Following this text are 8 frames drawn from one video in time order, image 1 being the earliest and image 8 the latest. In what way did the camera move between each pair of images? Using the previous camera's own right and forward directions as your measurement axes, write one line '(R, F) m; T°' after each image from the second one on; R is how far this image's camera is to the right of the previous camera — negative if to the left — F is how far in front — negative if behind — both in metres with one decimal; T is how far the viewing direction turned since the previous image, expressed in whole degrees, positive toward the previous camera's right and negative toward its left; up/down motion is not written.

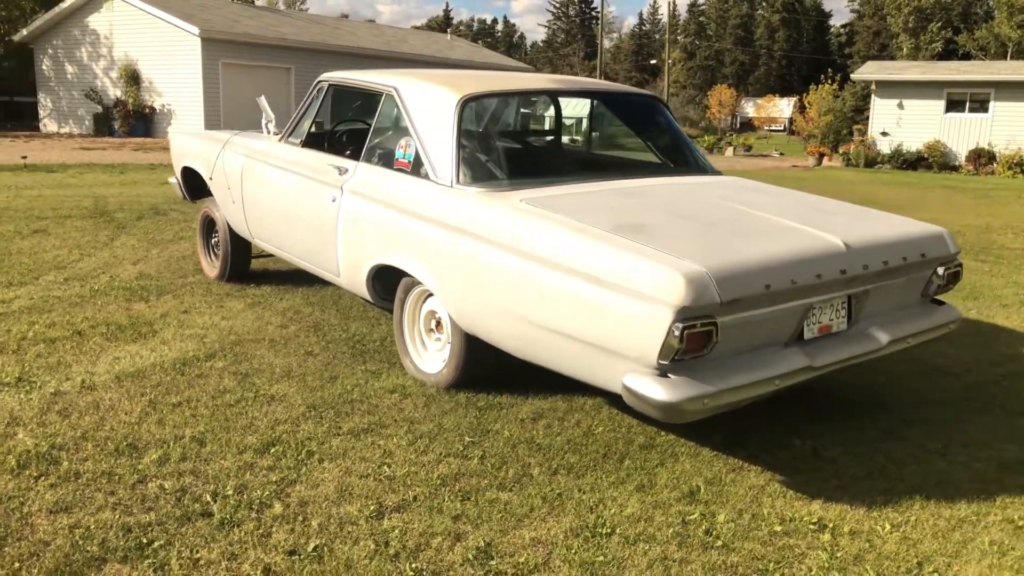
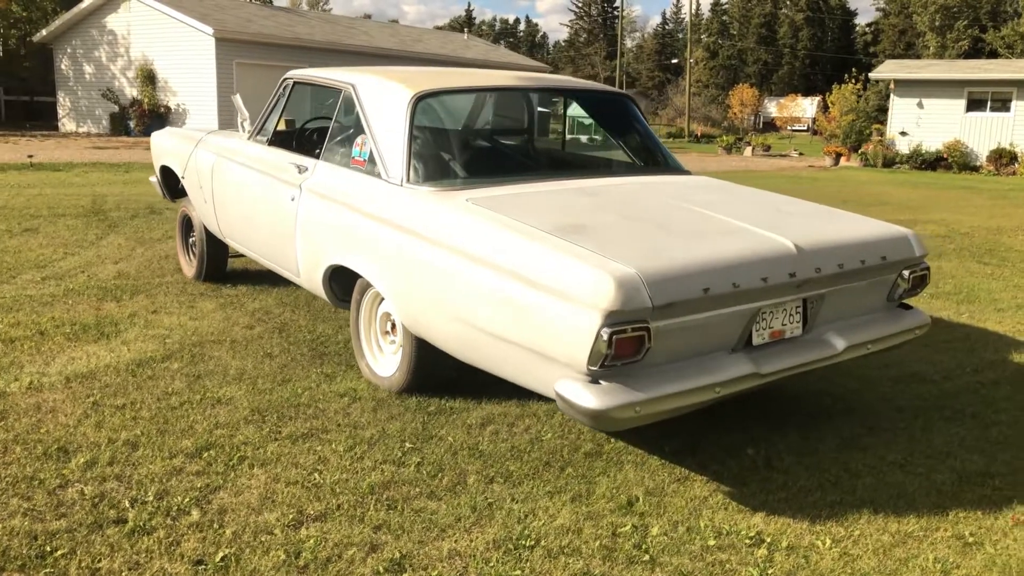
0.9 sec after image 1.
(+0.3, +0.1) m; -1°
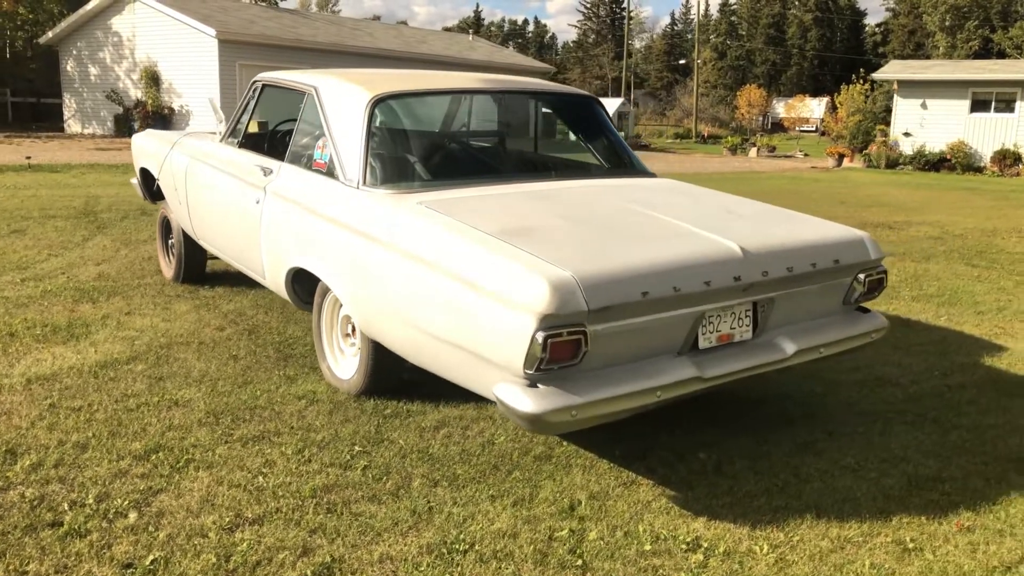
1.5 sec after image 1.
(+0.2, 0.0) m; -1°
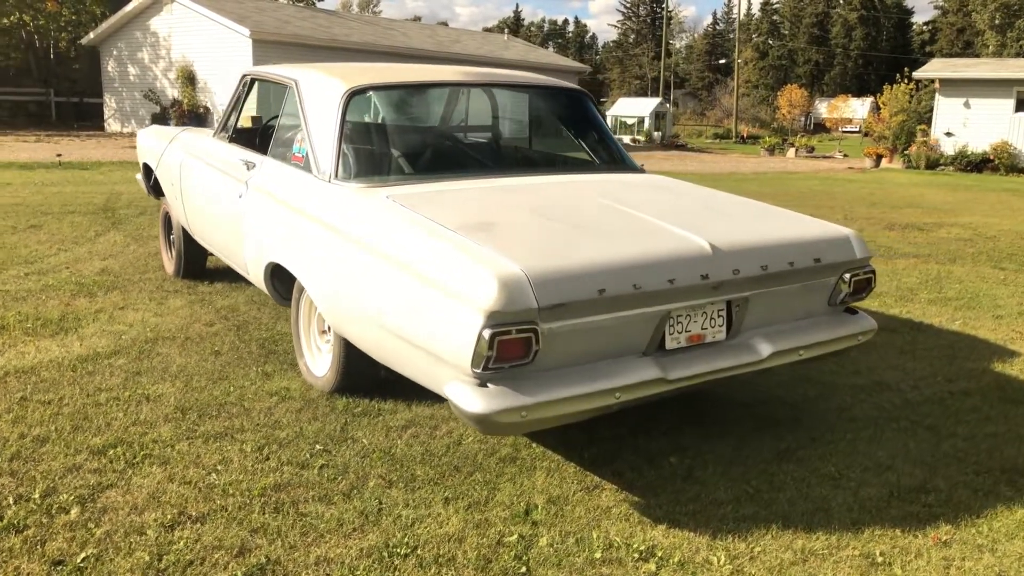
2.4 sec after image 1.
(+0.3, +0.1) m; -3°
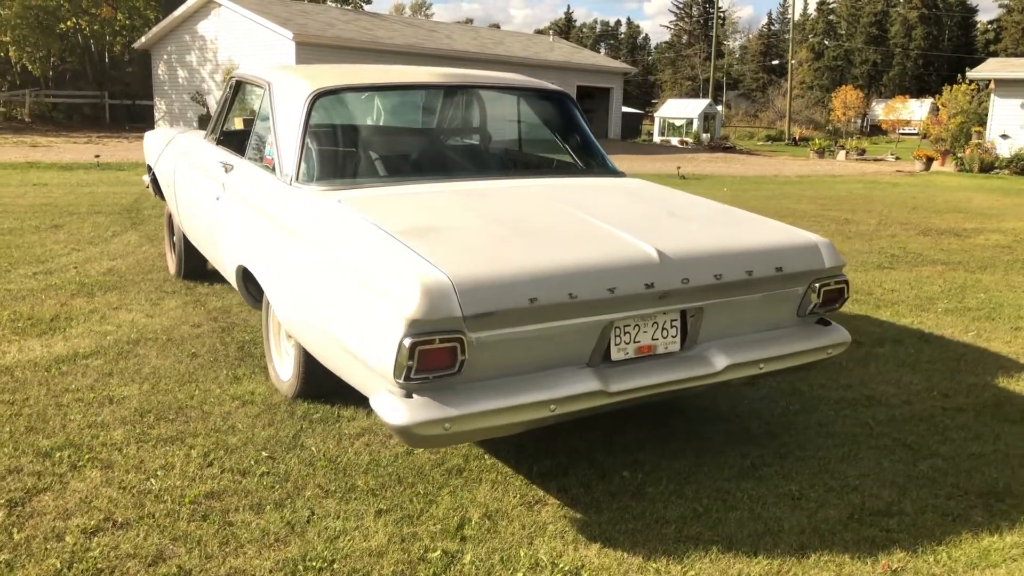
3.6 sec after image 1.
(+0.3, +0.1) m; -3°
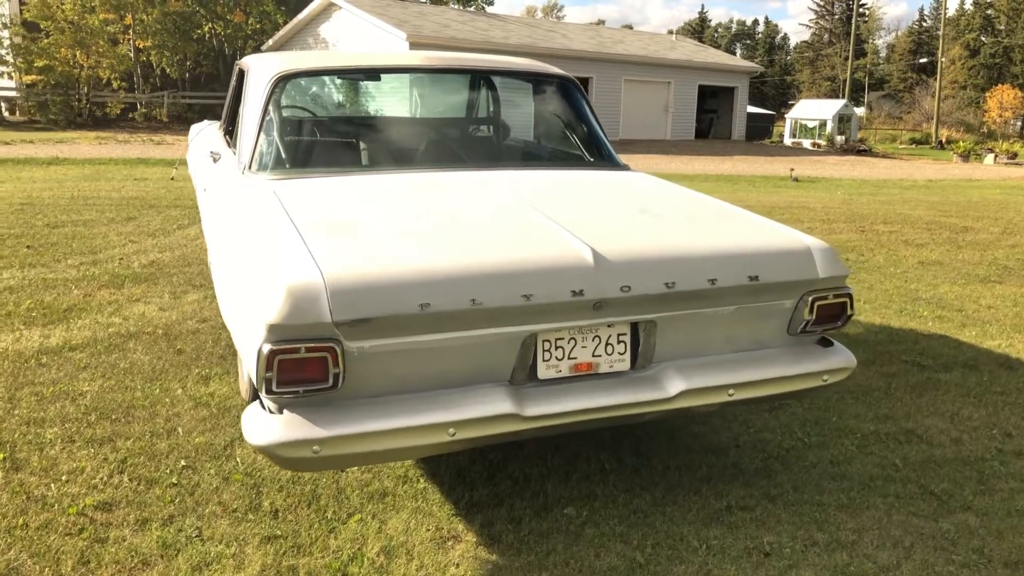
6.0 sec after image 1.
(+0.6, +0.4) m; -8°
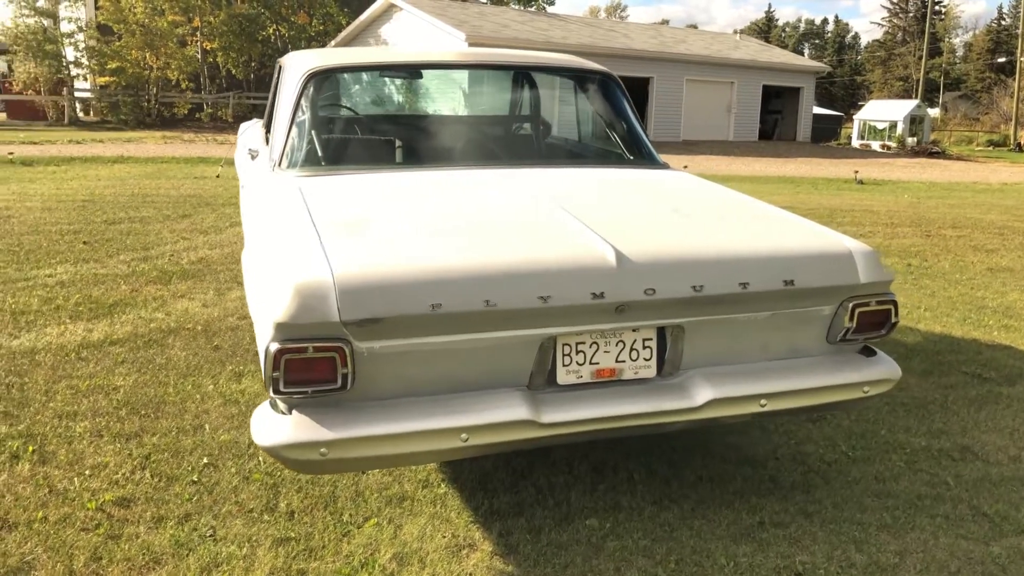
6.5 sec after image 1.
(+0.1, +0.1) m; -4°
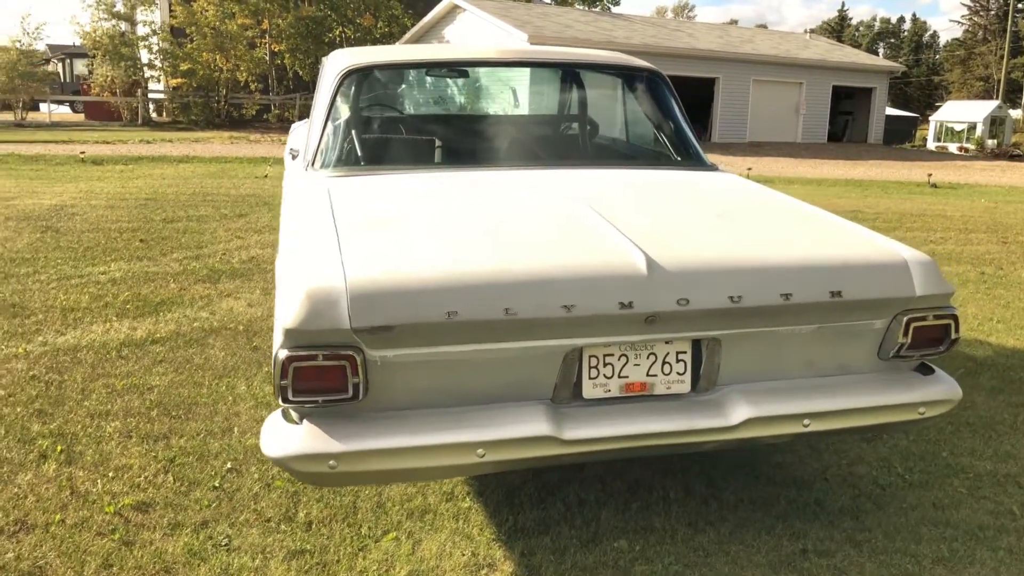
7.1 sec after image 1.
(+0.1, +0.1) m; -4°
